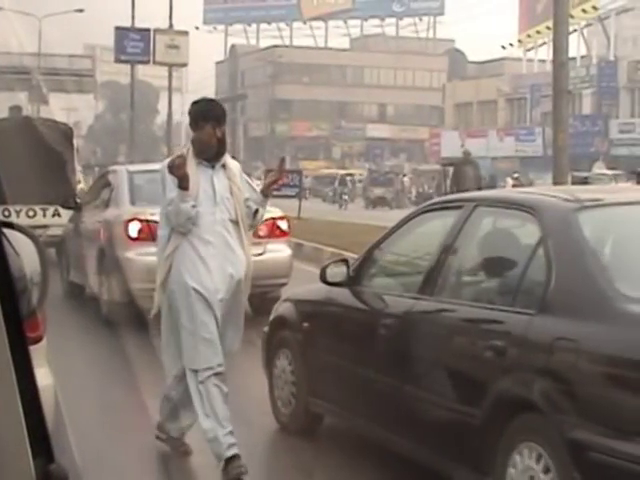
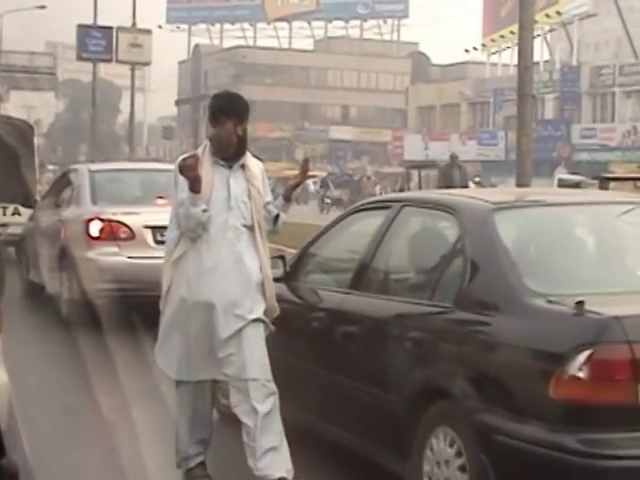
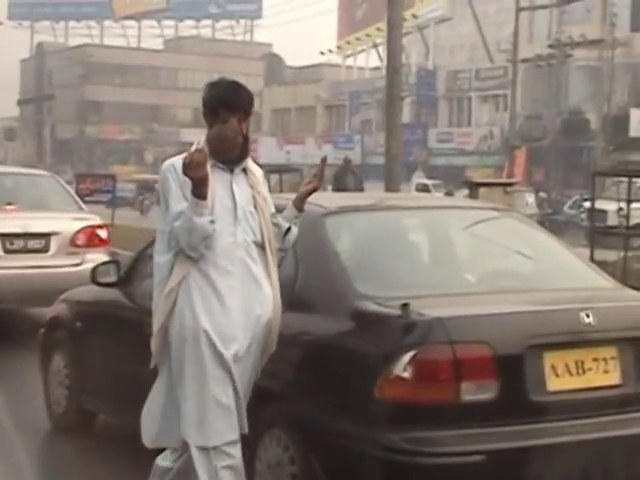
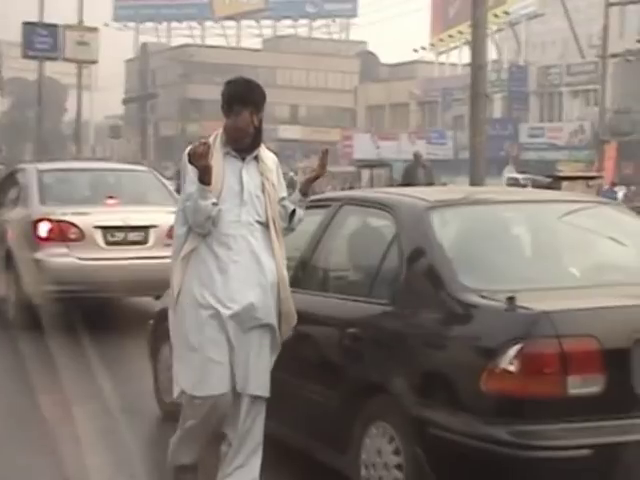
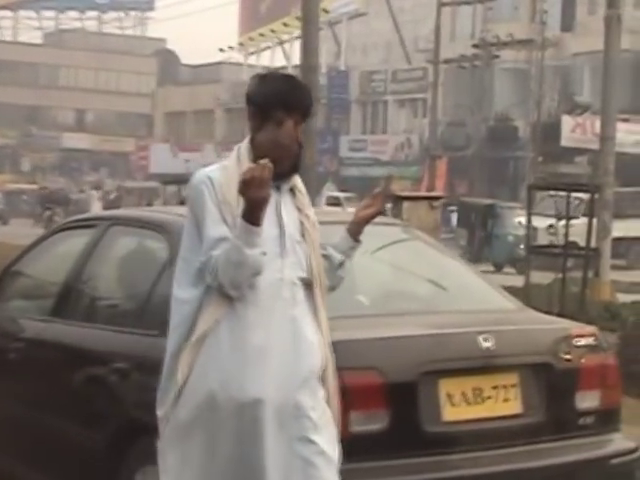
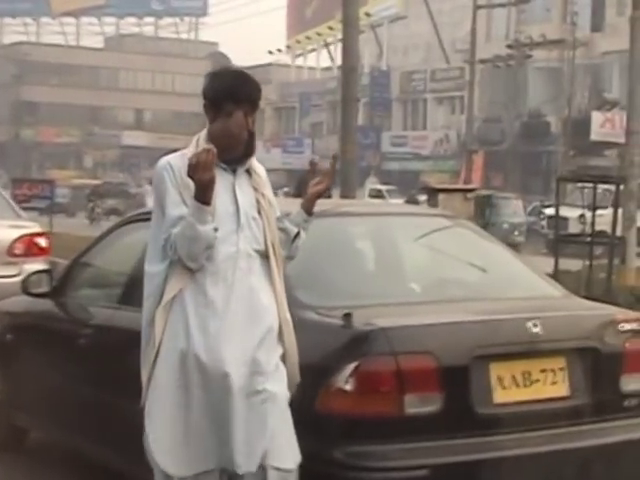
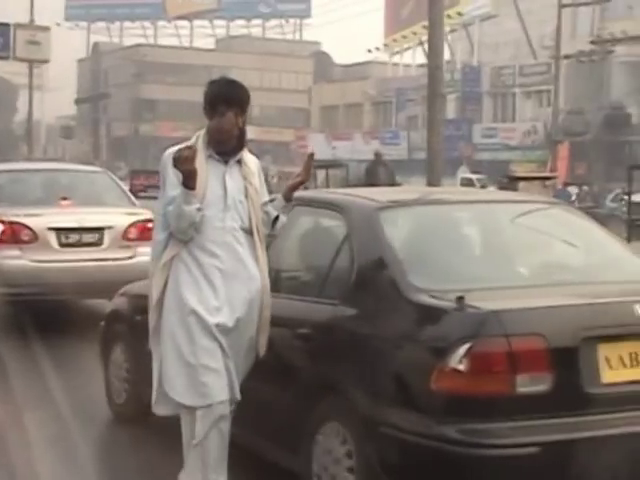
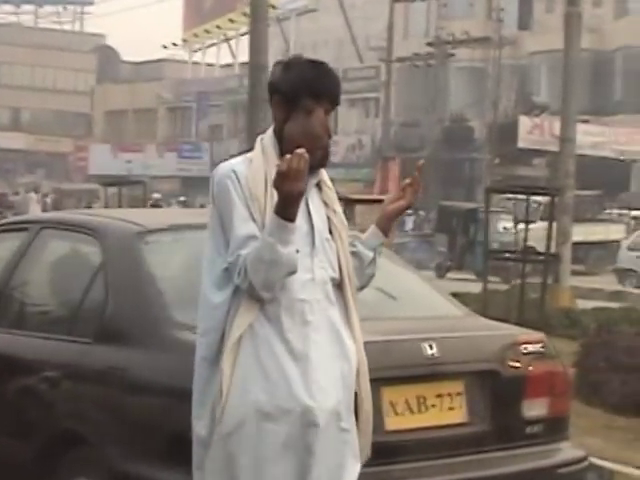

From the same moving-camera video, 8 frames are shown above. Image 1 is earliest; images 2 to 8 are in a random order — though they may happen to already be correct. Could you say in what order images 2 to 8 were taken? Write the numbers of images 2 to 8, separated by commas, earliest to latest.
2, 4, 7, 3, 6, 5, 8
